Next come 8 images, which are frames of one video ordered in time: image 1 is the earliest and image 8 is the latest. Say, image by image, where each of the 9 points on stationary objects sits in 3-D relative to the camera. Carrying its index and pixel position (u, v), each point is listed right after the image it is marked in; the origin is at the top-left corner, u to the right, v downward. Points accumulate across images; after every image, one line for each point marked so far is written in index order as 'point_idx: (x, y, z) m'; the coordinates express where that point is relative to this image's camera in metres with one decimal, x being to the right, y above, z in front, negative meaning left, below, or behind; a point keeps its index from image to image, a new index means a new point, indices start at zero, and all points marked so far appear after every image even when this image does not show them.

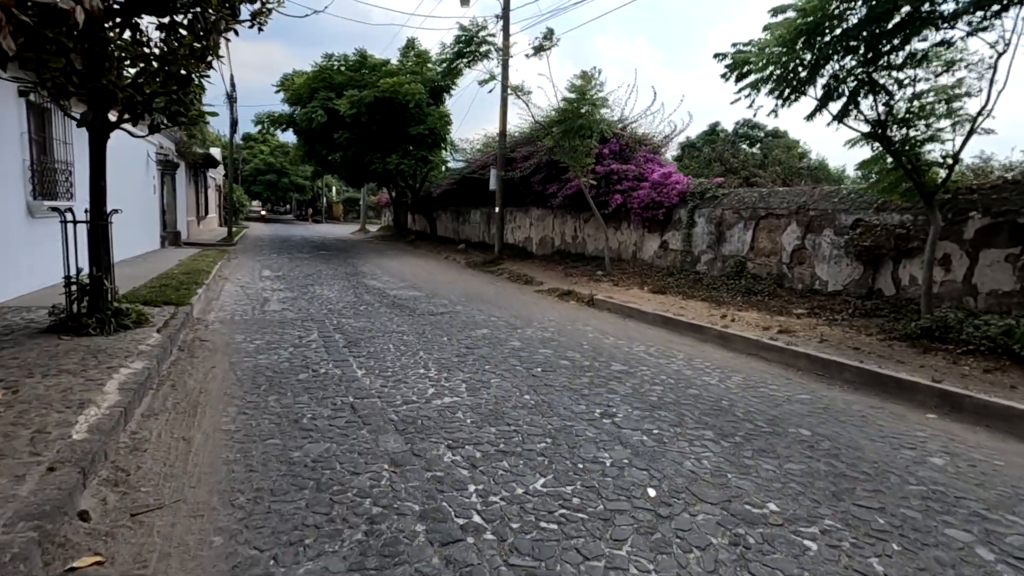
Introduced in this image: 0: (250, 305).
0: (-4.3, -0.3, +8.9) m
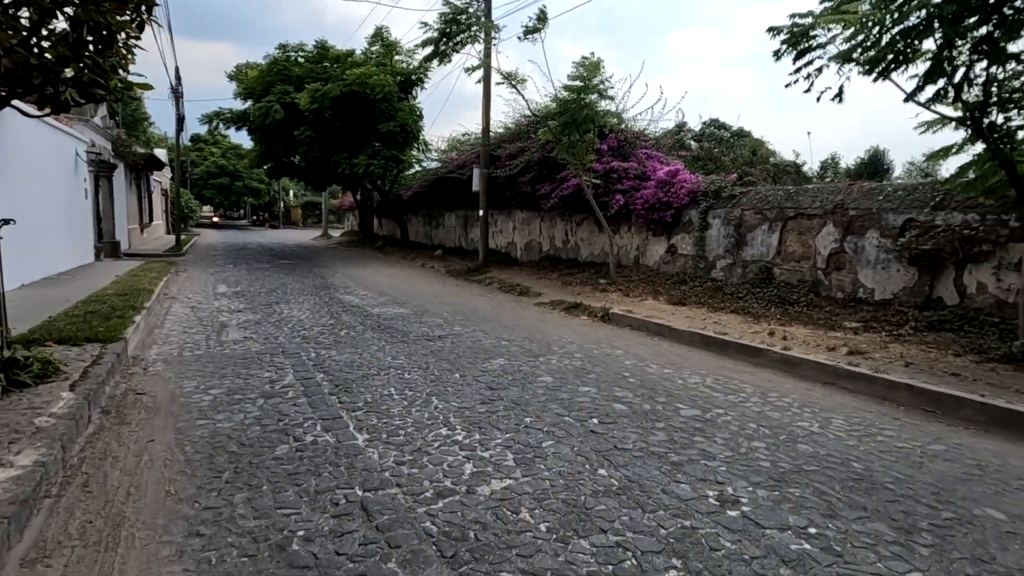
0: (-4.2, -0.6, +7.3) m
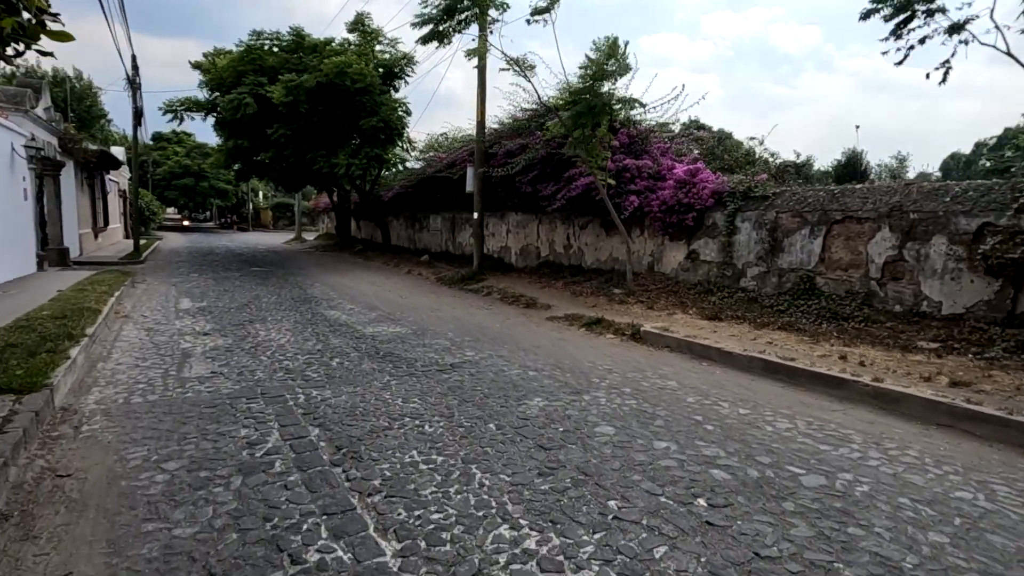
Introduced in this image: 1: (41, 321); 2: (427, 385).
0: (-3.8, -0.9, +5.9) m
1: (-6.0, -0.4, +6.8) m
2: (-0.9, -1.0, +5.5) m
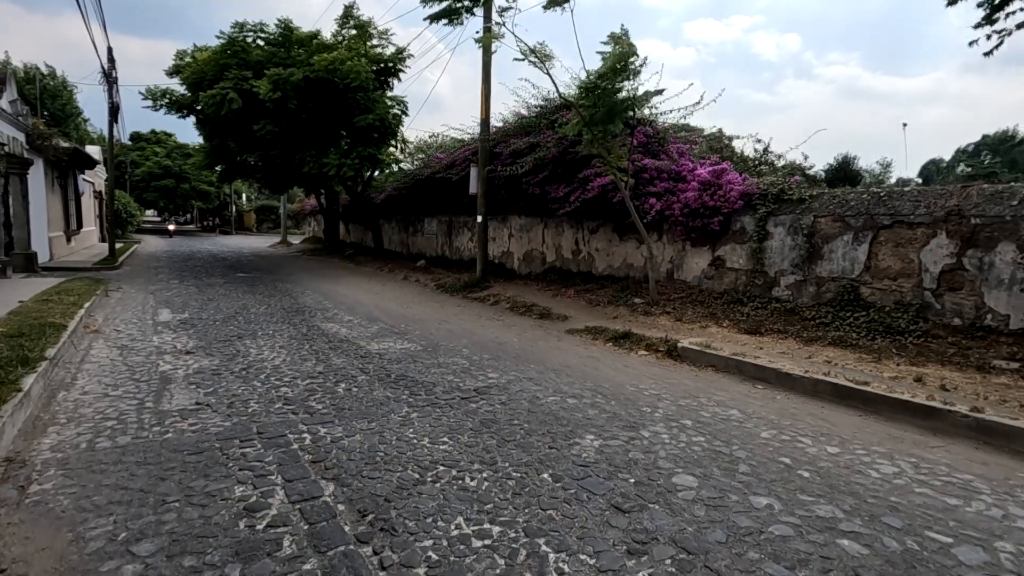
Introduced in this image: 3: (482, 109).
0: (-3.5, -1.0, +4.9) m
1: (-5.7, -0.6, +5.9) m
2: (-0.5, -1.1, +4.7) m
3: (-0.7, +4.2, +12.6) m
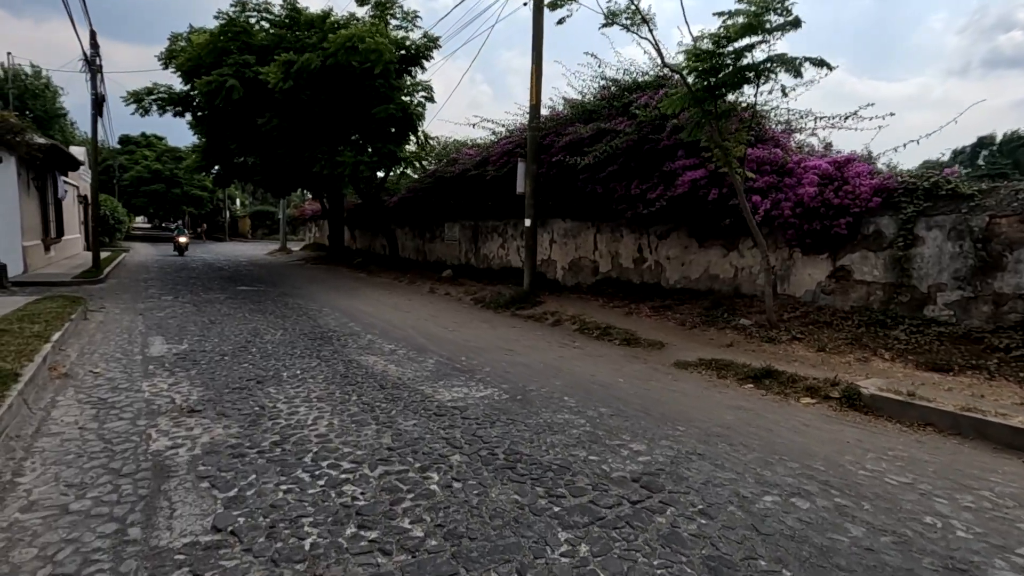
0: (-2.2, -1.3, +3.0) m
1: (-4.4, -0.9, +3.9) m
2: (+0.7, -1.4, +2.8) m
3: (+0.4, +3.9, +10.8) m
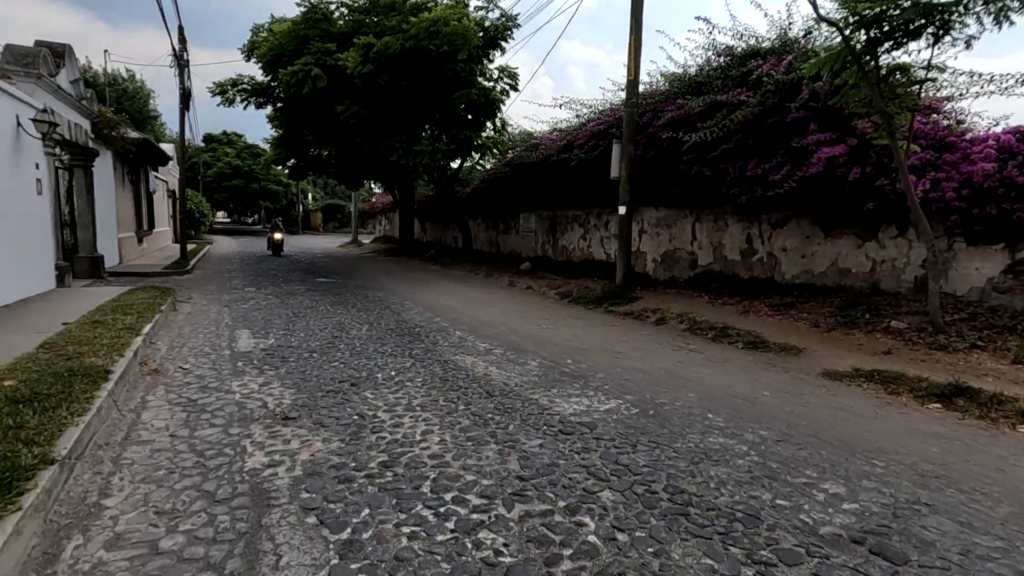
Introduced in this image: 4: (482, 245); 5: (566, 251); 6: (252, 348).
0: (-1.4, -1.2, +2.4) m
1: (-3.5, -0.8, +3.5) m
2: (+1.6, -1.4, +1.9) m
3: (+2.1, +4.0, +9.8) m
4: (-1.1, +1.5, +19.2) m
5: (+1.4, +1.0, +14.6) m
6: (-3.2, -0.7, +6.6) m
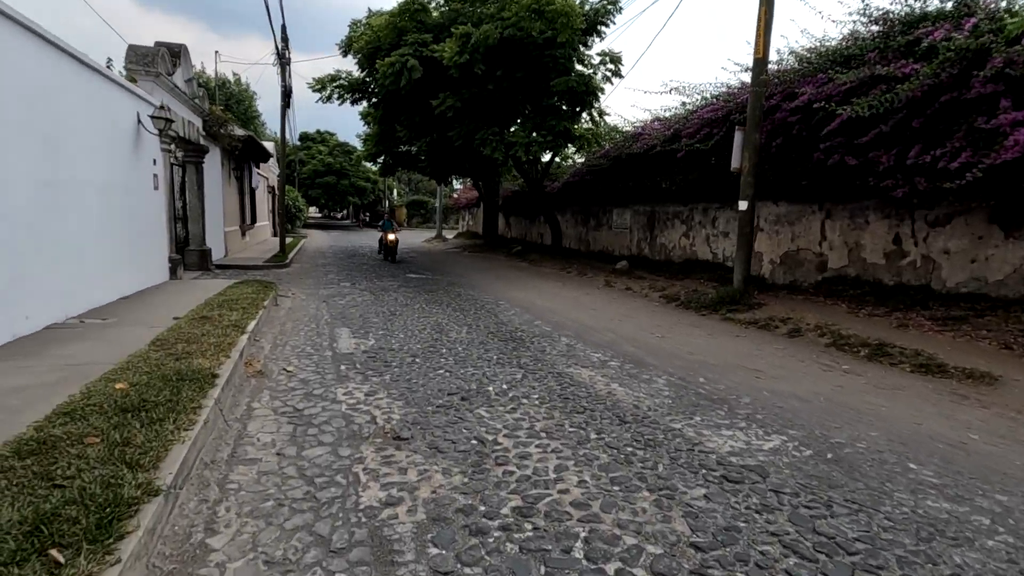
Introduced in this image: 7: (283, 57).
0: (-0.6, -1.3, +1.9) m
1: (-2.6, -0.8, +3.3) m
2: (+2.2, -1.5, +1.0) m
3: (+3.9, +3.9, +8.6) m
4: (+2.0, +1.6, +18.5) m
5: (+3.9, +1.0, +13.5) m
6: (-1.9, -0.7, +6.3) m
7: (-7.3, +7.3, +17.1) m
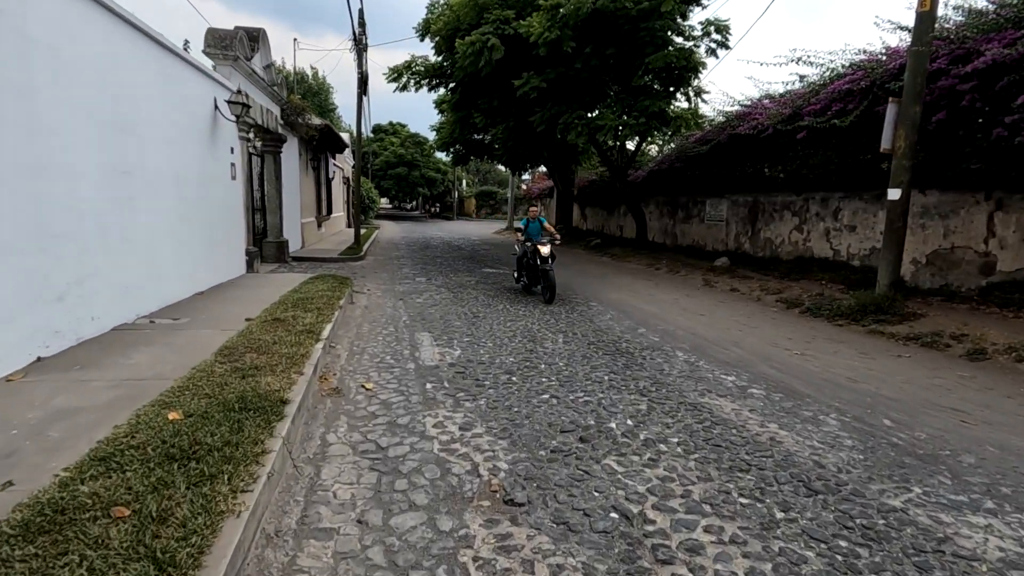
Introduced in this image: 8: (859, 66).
0: (-0.1, -1.4, +1.0) m
1: (-1.8, -0.9, +2.6) m
2: (+2.6, -1.7, -0.3) m
3: (+5.4, +3.8, +7.0) m
4: (+4.6, +1.7, +17.1) m
5: (+5.8, +1.0, +11.9) m
6: (-0.8, -0.7, +5.5) m
7: (-4.7, +7.6, +16.7) m
8: (+5.8, +3.7, +9.0) m
